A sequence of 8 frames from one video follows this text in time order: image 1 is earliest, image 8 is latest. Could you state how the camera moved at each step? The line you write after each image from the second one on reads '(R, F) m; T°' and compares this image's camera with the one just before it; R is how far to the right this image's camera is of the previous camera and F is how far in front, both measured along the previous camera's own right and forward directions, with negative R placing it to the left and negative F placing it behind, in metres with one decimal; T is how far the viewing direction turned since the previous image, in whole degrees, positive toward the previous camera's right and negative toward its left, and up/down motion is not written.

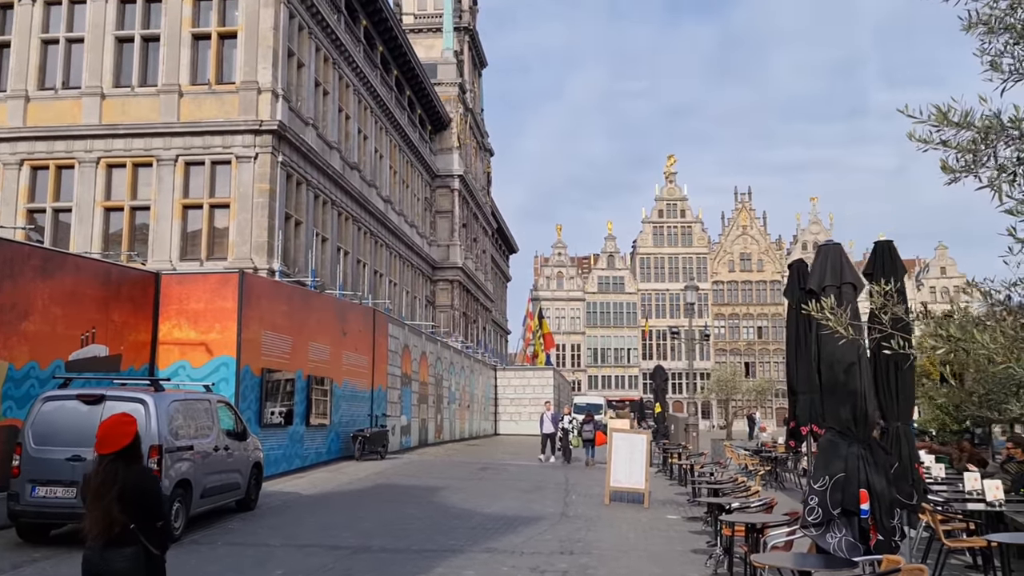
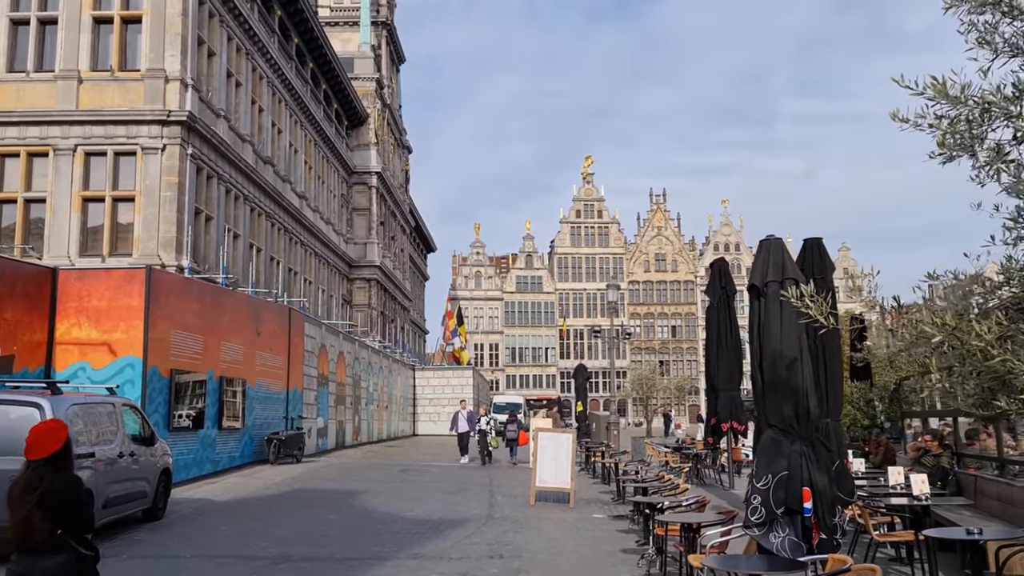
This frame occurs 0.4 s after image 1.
(-0.1, +0.4) m; +5°
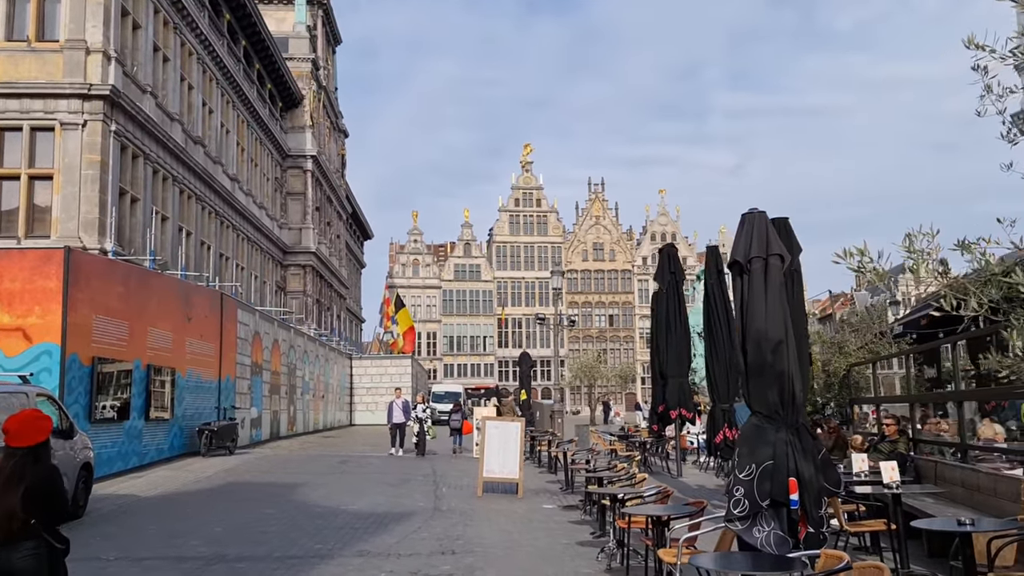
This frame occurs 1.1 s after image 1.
(-0.2, +0.6) m; +4°
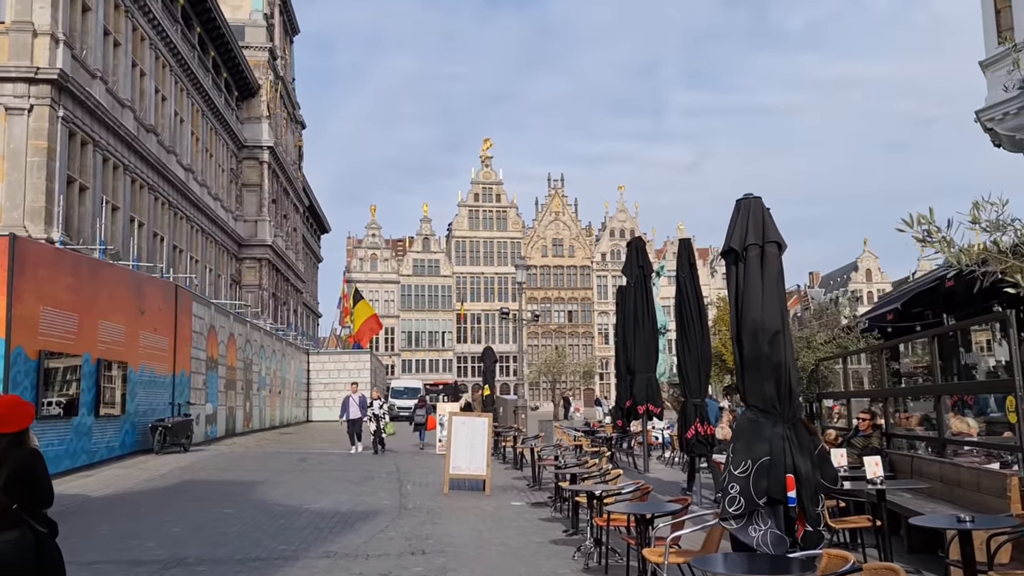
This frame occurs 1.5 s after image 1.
(-0.2, +0.4) m; +3°
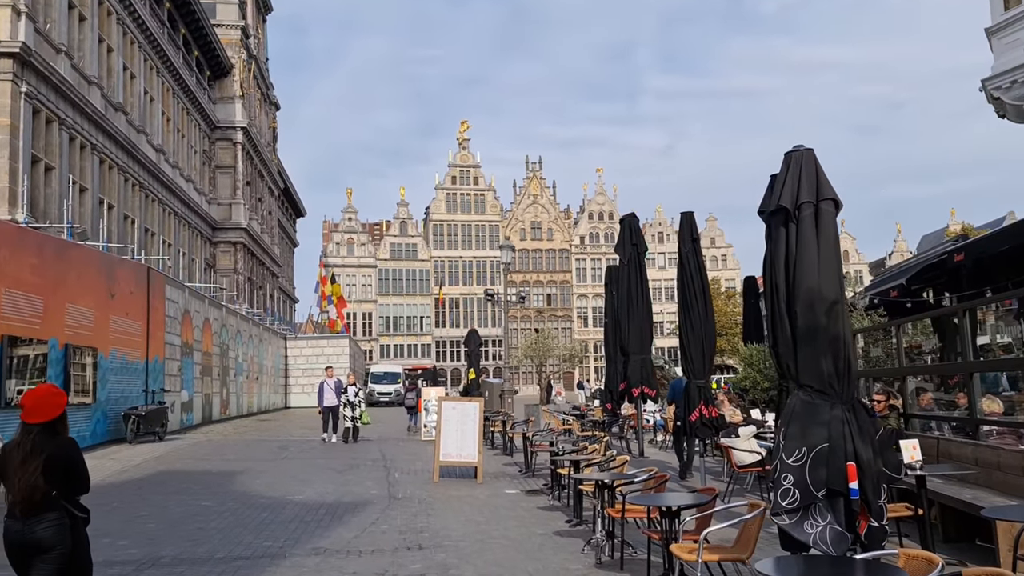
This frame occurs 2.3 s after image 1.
(-0.3, +0.8) m; +2°
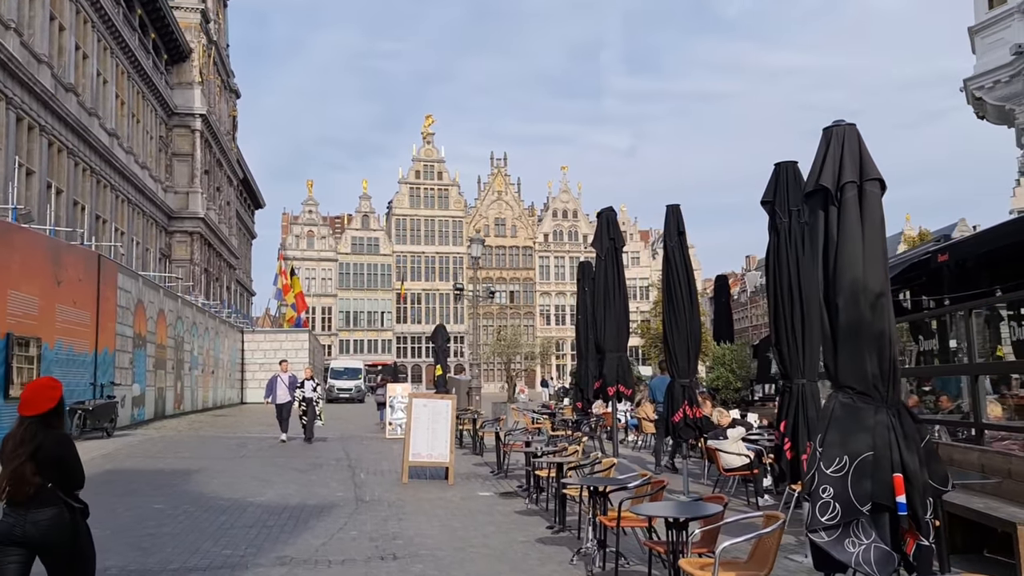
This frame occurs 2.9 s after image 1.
(-0.3, +0.6) m; +3°
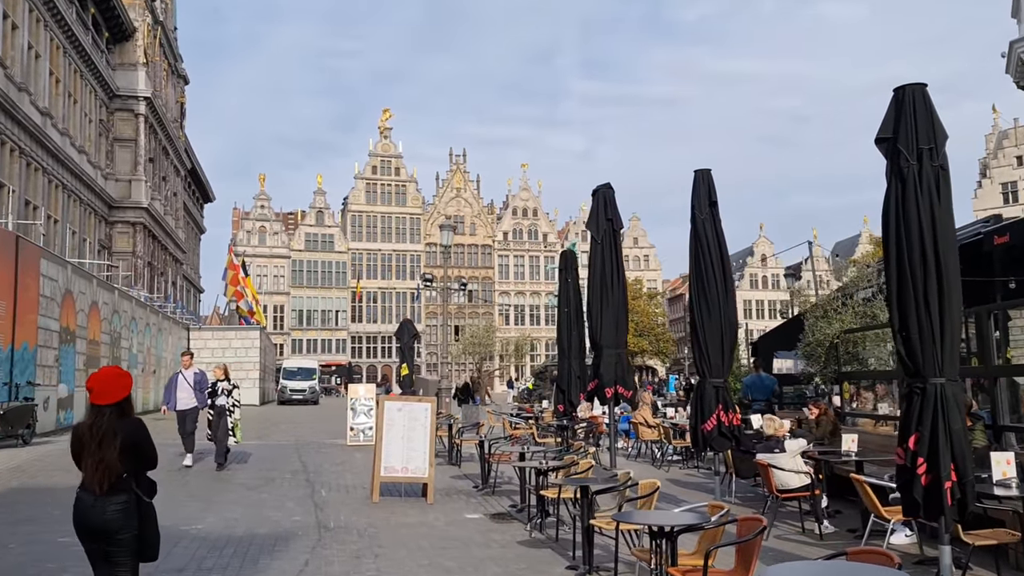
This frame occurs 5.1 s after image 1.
(-0.5, +2.3) m; +3°
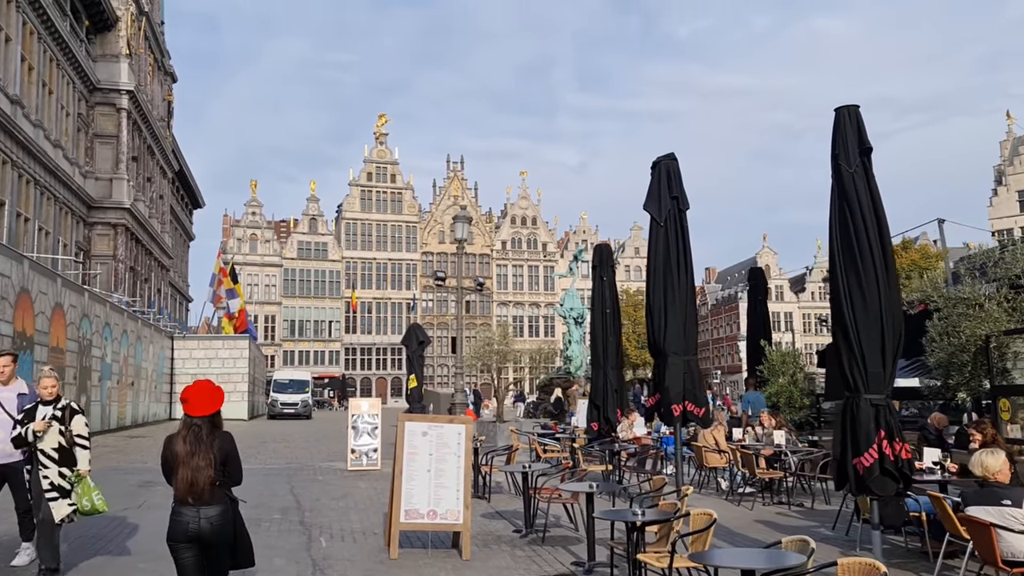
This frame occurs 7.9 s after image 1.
(-0.7, +3.0) m; 0°
